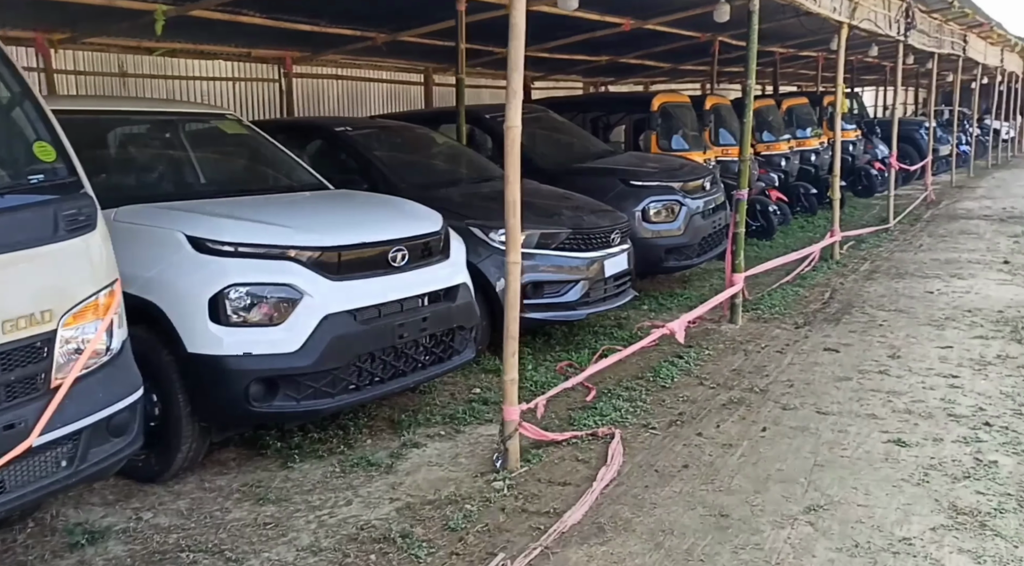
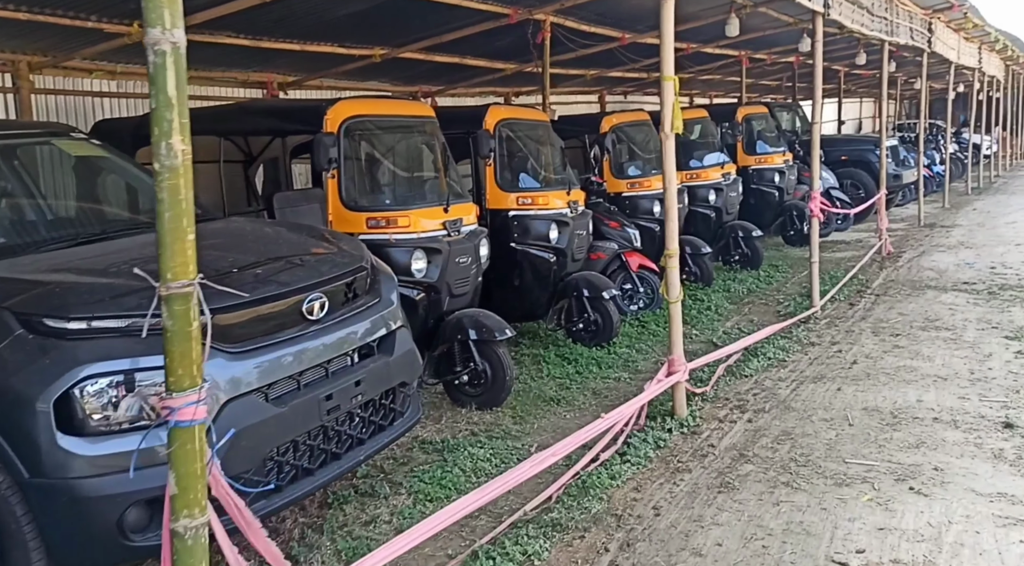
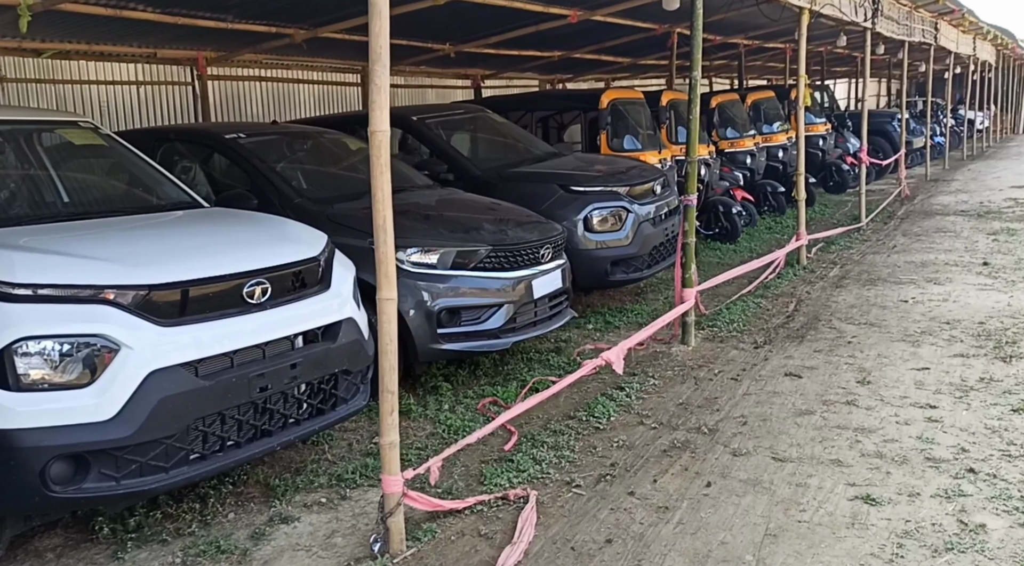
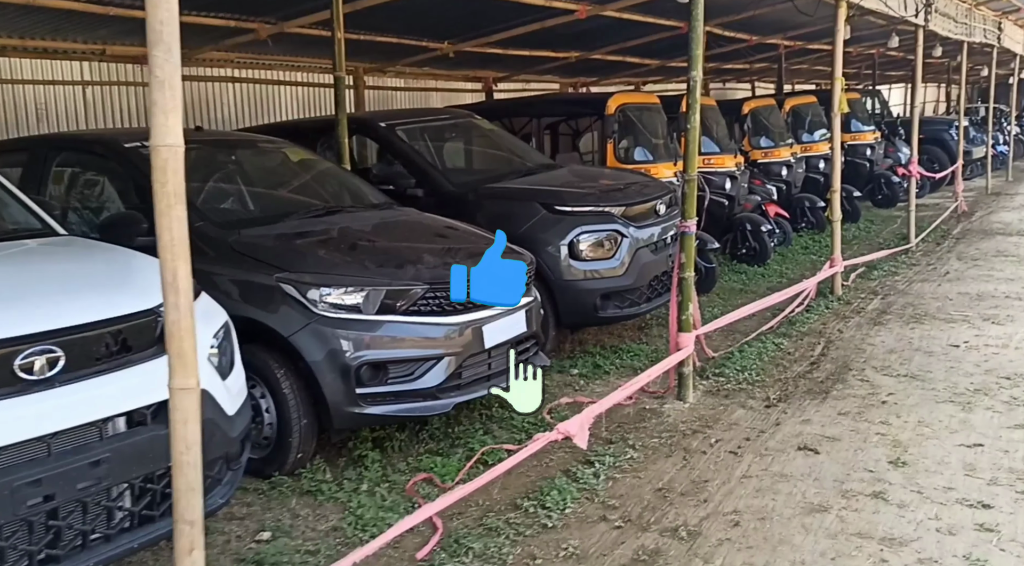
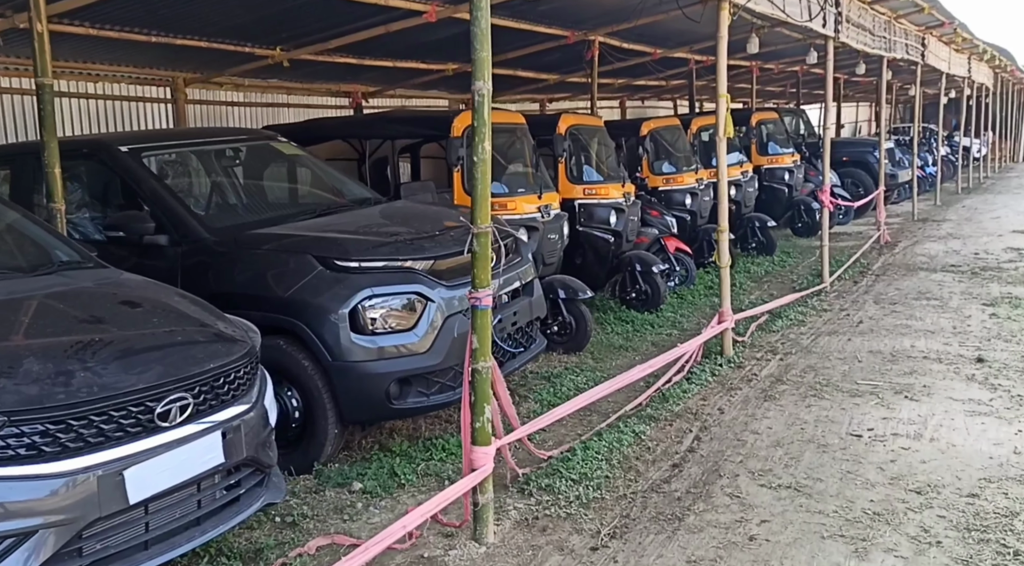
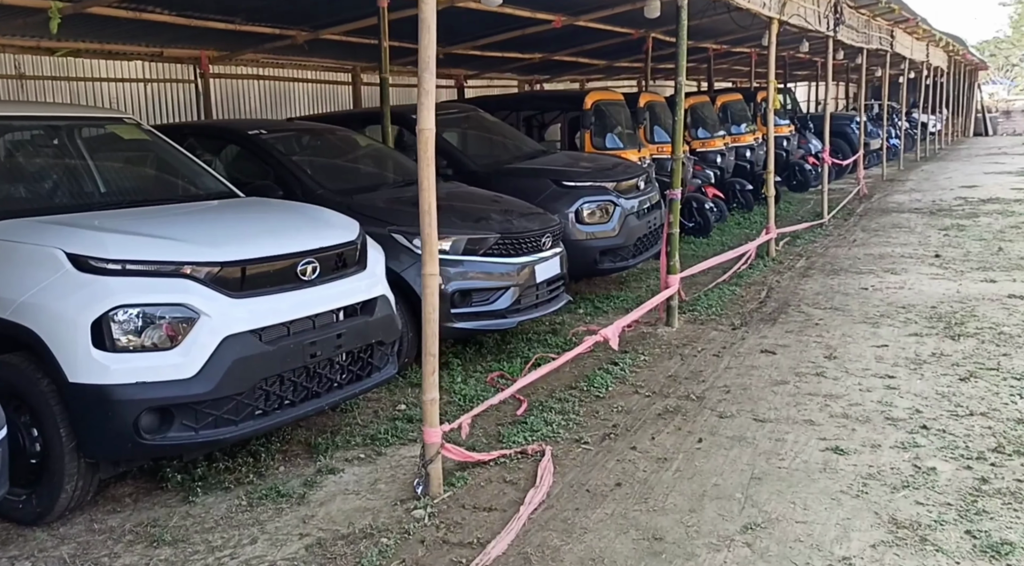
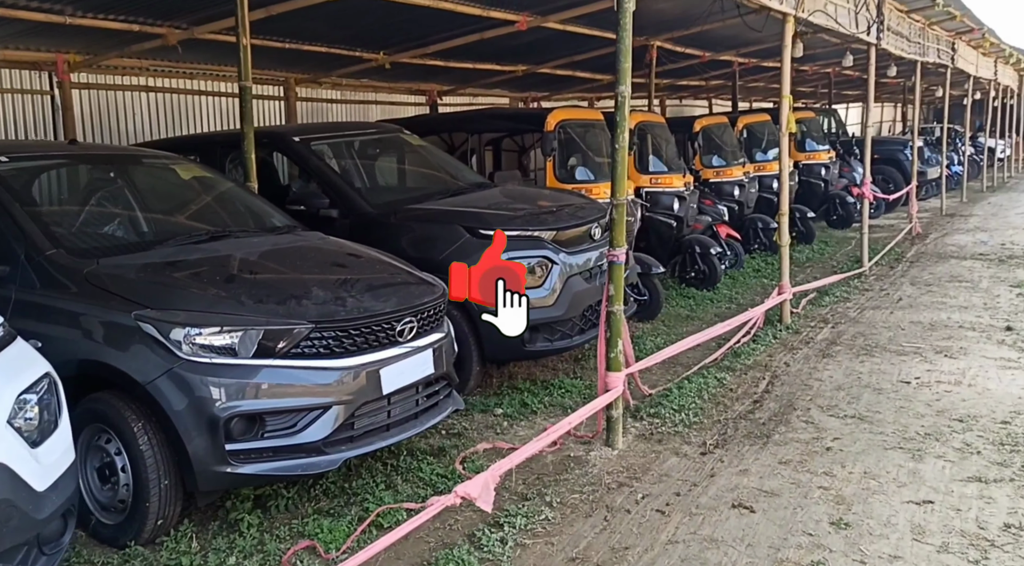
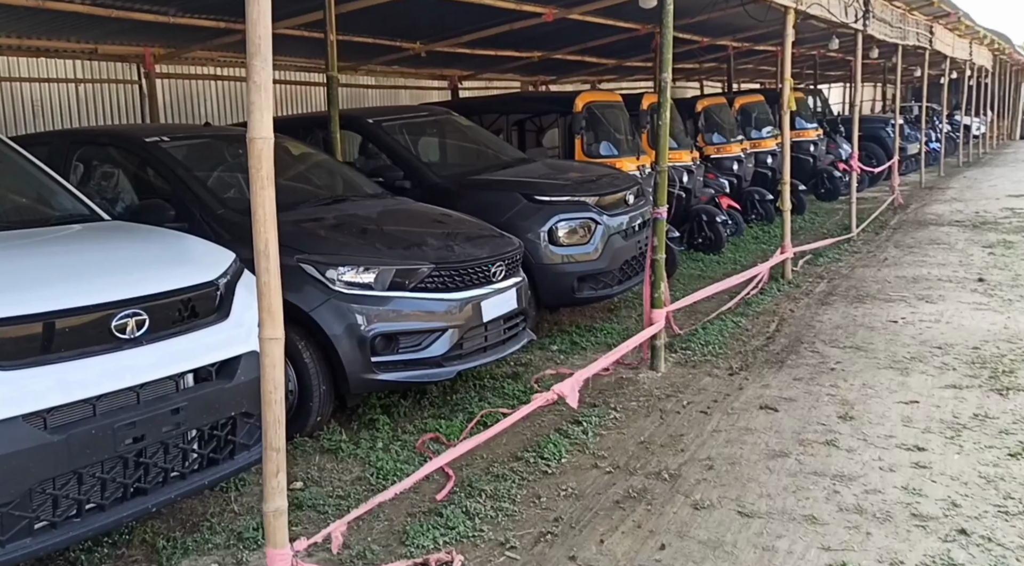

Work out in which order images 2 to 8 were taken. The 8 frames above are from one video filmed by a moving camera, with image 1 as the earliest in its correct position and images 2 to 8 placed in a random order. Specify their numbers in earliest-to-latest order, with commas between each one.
6, 3, 8, 4, 7, 5, 2
